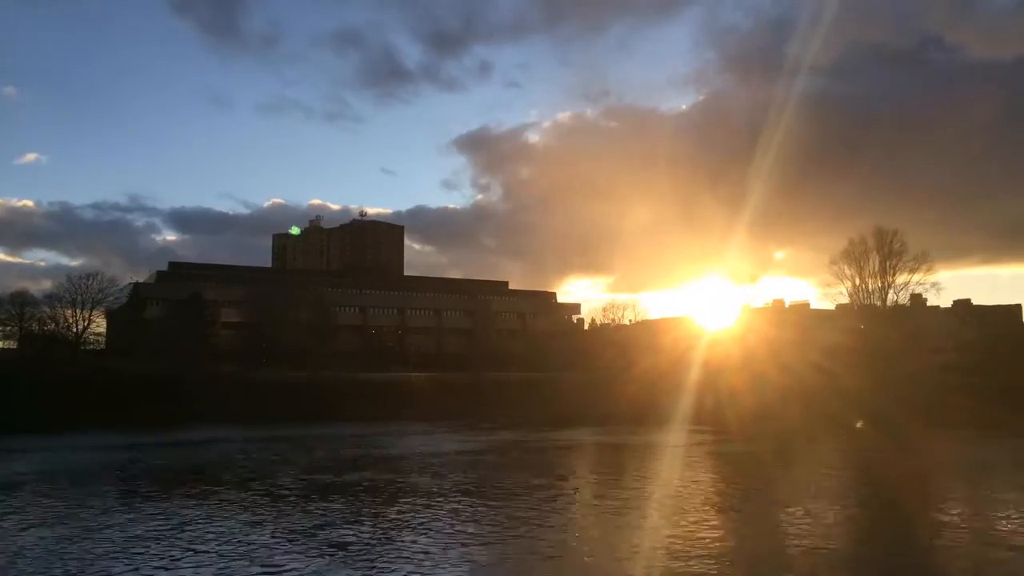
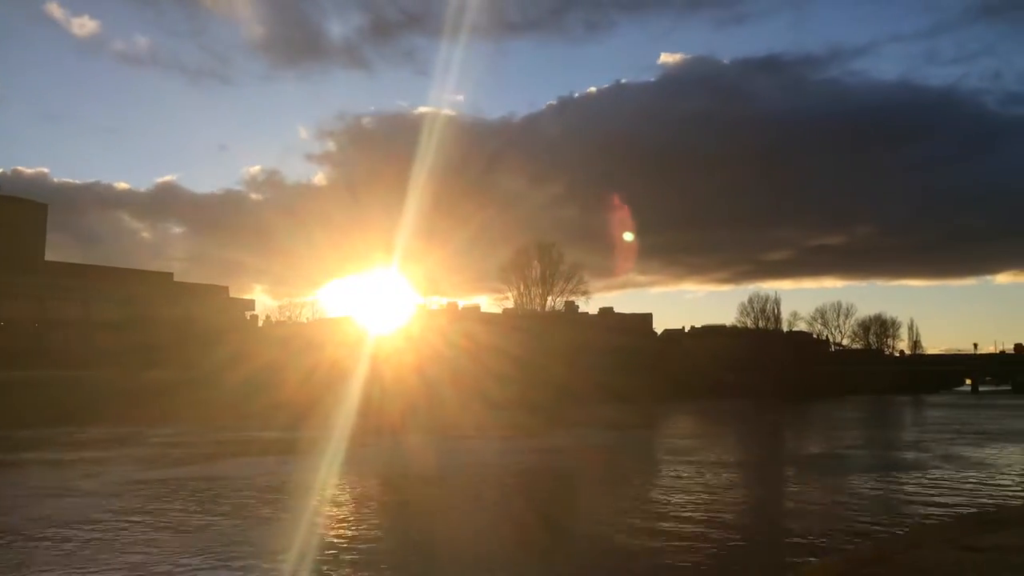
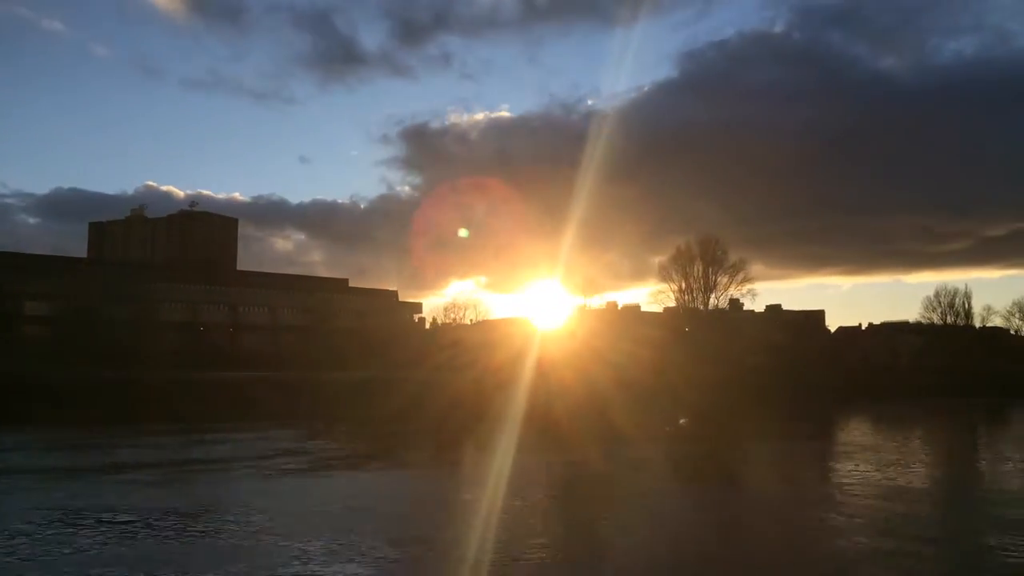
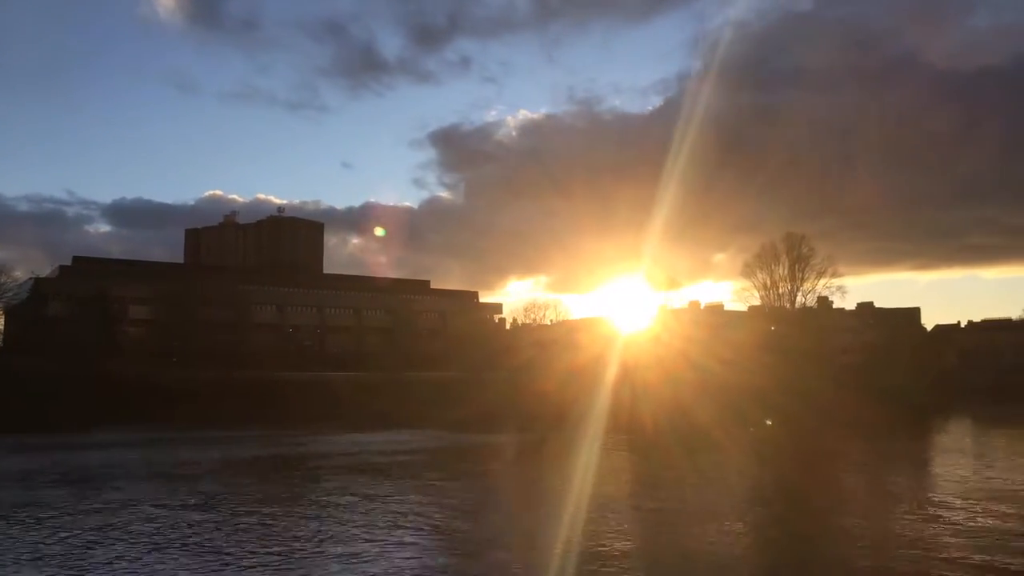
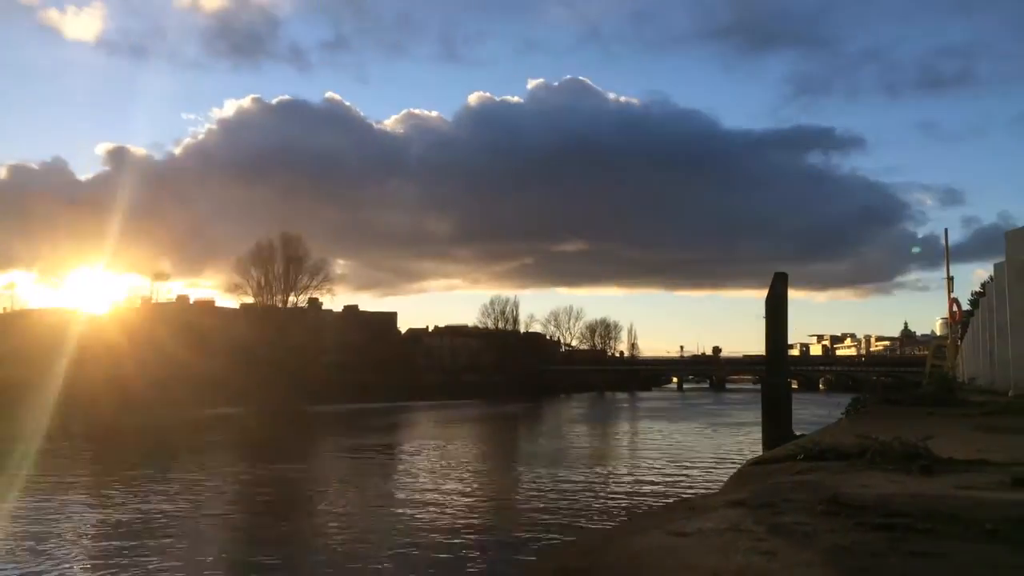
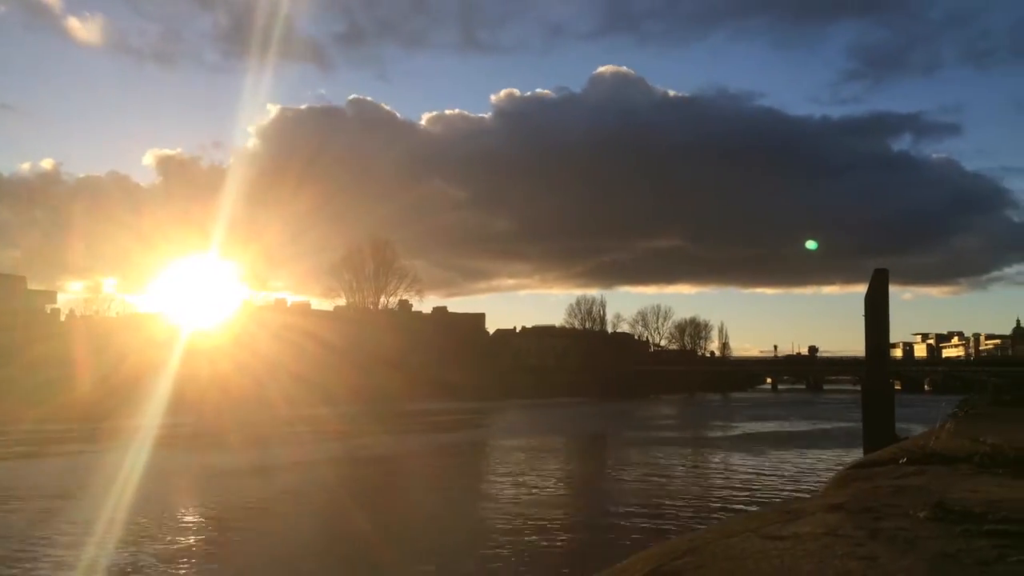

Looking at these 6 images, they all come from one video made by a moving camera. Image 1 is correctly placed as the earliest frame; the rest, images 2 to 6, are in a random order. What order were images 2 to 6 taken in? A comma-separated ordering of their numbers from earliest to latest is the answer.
4, 3, 2, 6, 5
